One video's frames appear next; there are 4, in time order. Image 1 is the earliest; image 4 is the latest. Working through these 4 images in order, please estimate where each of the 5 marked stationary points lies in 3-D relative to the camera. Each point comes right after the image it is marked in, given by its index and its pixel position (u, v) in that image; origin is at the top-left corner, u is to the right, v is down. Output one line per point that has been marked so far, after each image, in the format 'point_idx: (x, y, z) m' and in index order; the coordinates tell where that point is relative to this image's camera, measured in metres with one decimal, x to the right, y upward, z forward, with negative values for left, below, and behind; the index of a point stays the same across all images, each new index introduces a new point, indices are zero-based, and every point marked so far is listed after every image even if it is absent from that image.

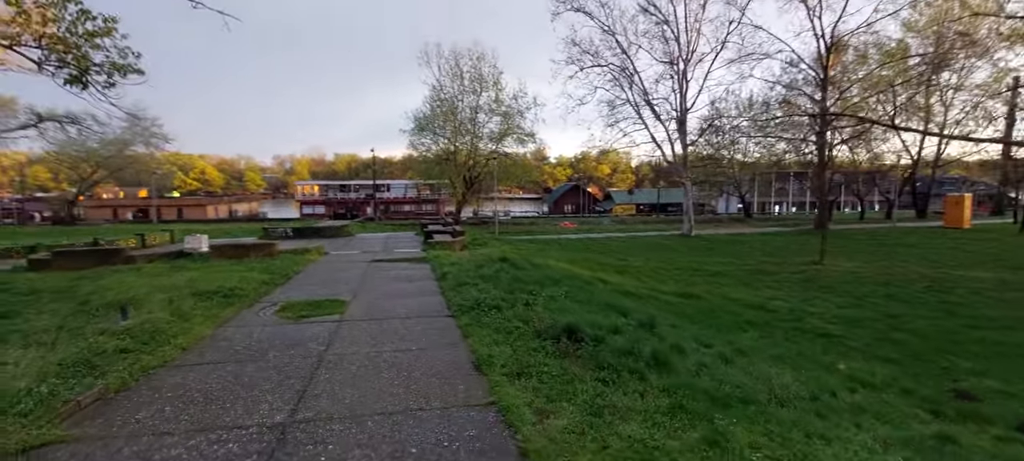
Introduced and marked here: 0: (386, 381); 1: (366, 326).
0: (-1.1, -1.3, +4.2) m
1: (-1.8, -1.2, +6.1) m
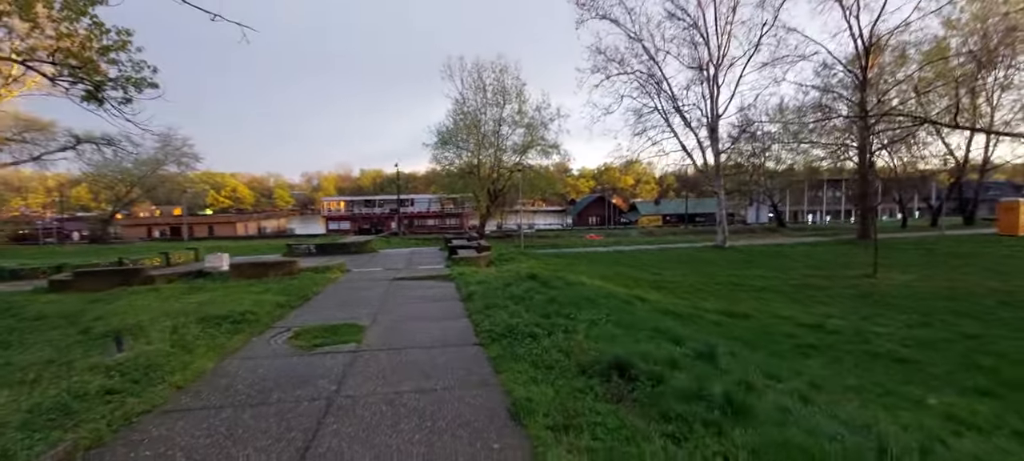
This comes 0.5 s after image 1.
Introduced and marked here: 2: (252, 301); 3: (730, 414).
0: (-0.7, -1.4, +3.4) m
1: (-1.4, -1.4, +5.4) m
2: (-4.5, -1.2, +8.5) m
3: (+1.6, -1.4, +3.8) m
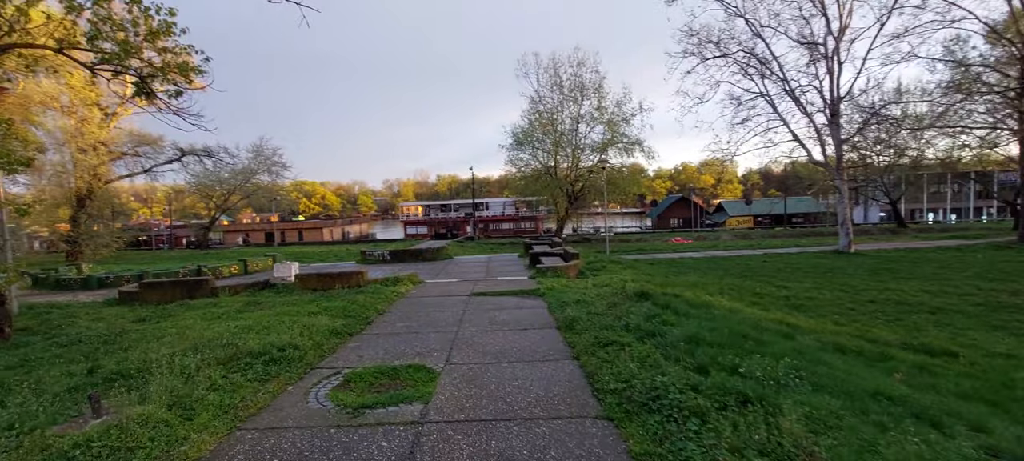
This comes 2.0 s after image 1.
0: (0.0, -1.5, +1.4) m
1: (-0.3, -1.5, +3.5) m
2: (-2.9, -1.3, +6.9) m
3: (+2.4, -1.4, +1.4) m
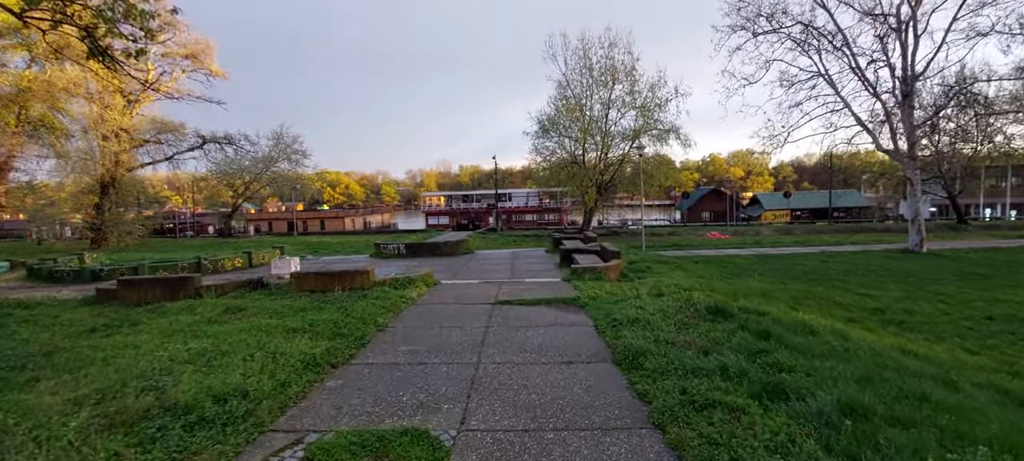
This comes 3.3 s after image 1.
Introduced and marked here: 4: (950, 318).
0: (+0.2, -1.5, -0.5) m
1: (-0.1, -1.5, +1.6) m
2: (-2.5, -1.3, +5.2) m
3: (+2.6, -1.5, -0.6) m
4: (+8.5, -1.7, +9.6) m
